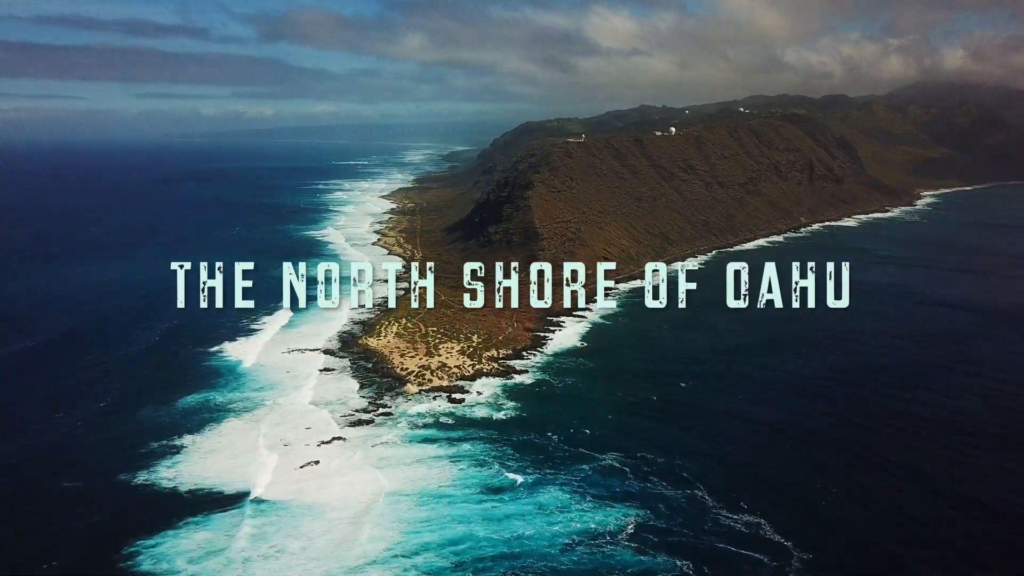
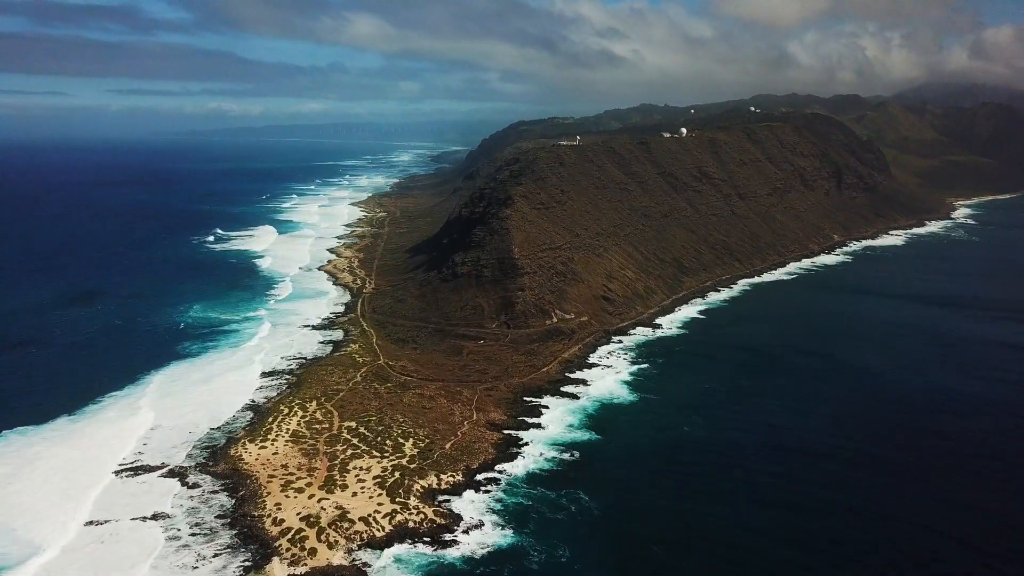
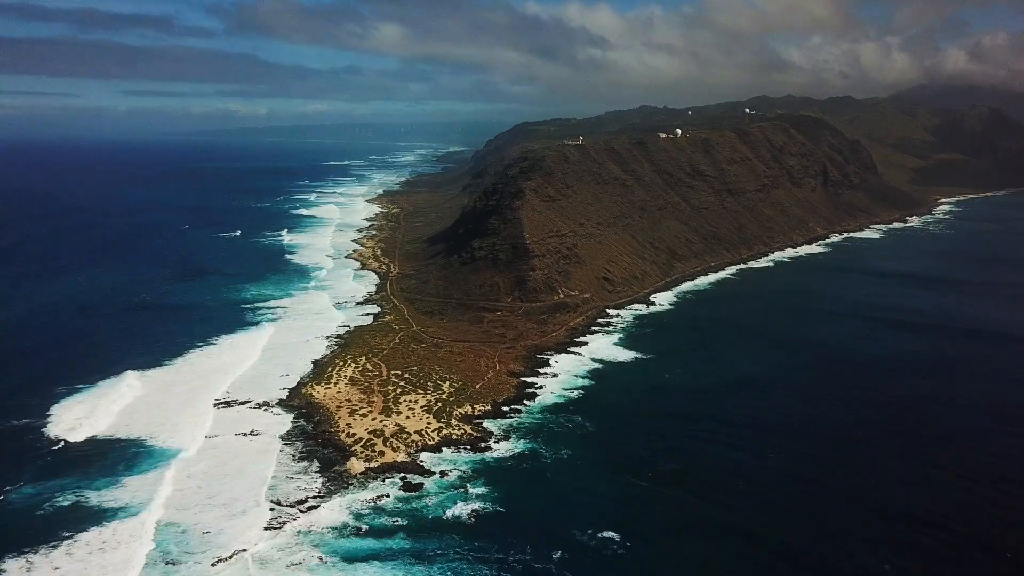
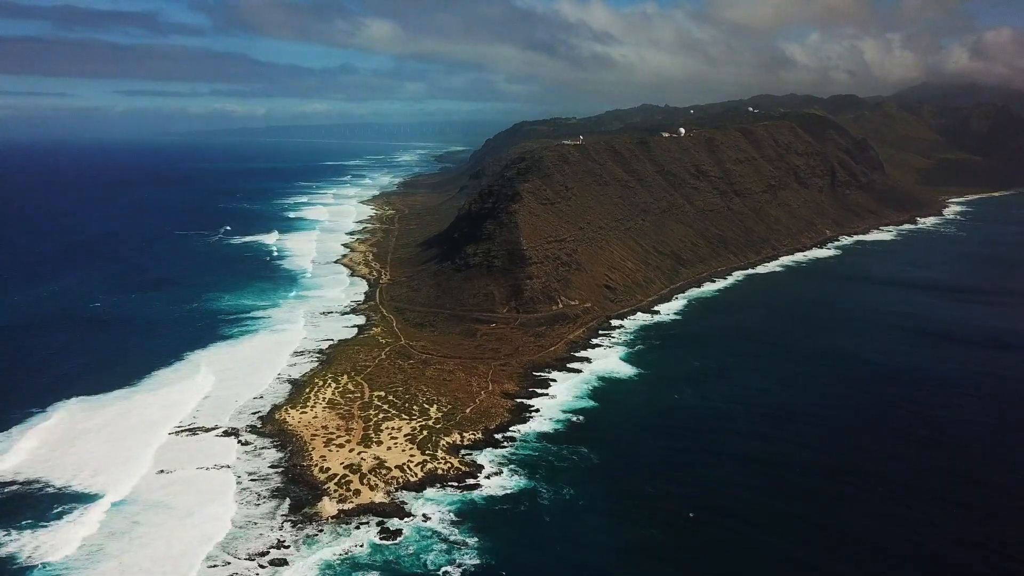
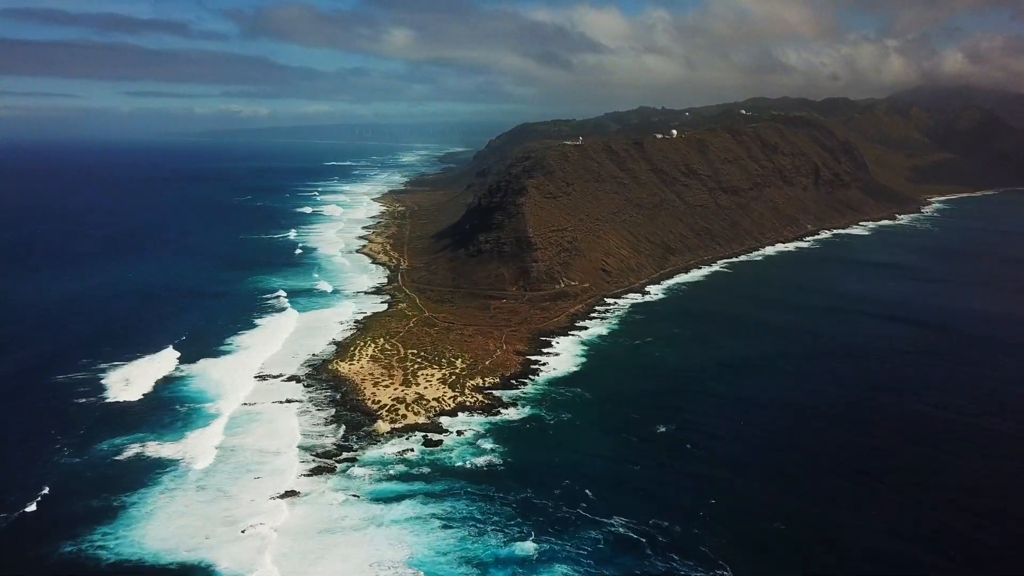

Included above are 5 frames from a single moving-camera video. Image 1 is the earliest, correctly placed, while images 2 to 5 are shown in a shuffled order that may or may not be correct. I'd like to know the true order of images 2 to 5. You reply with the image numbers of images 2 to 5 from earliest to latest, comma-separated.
5, 3, 4, 2
